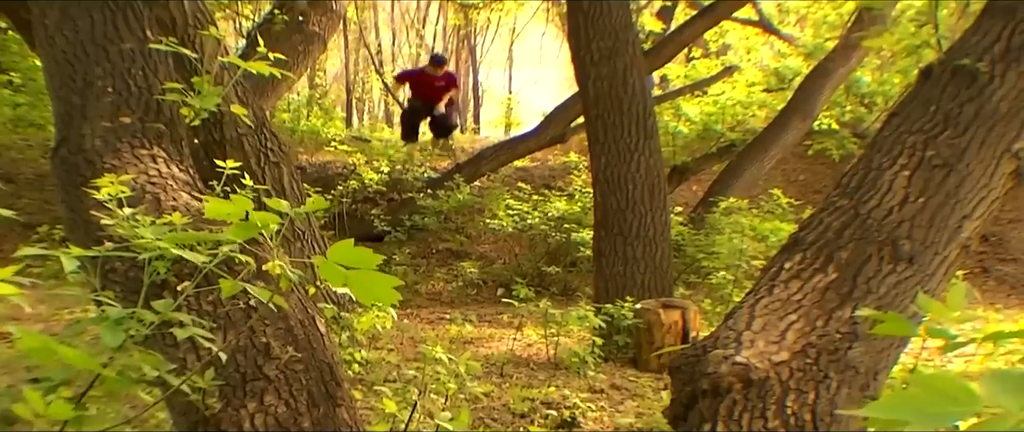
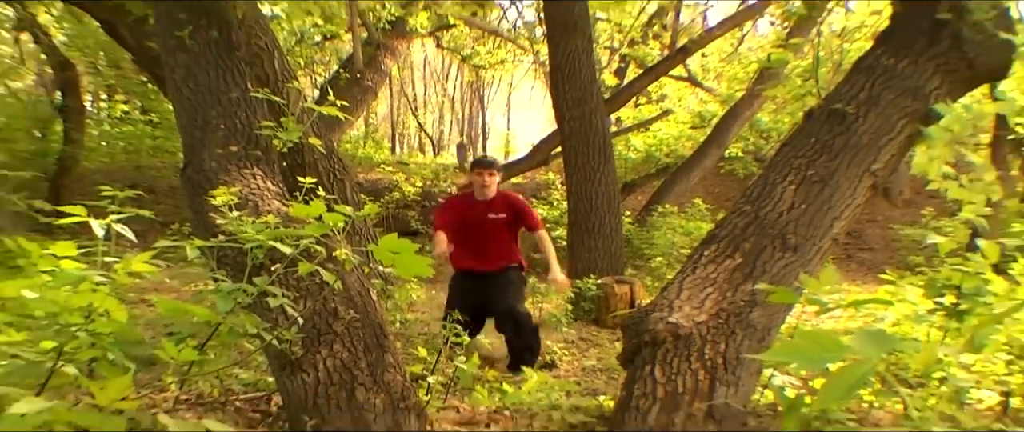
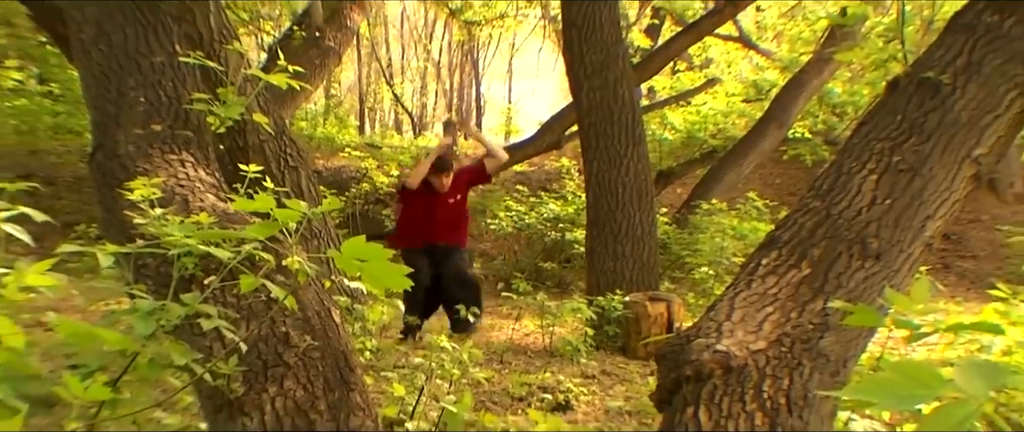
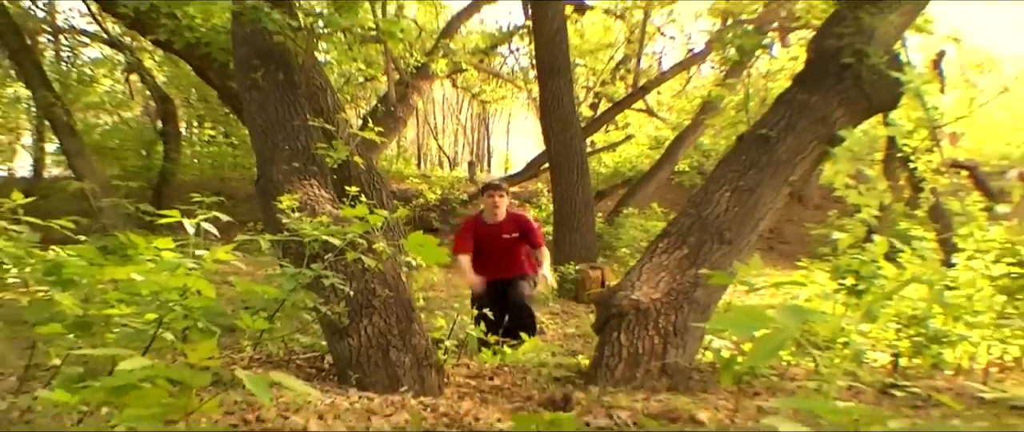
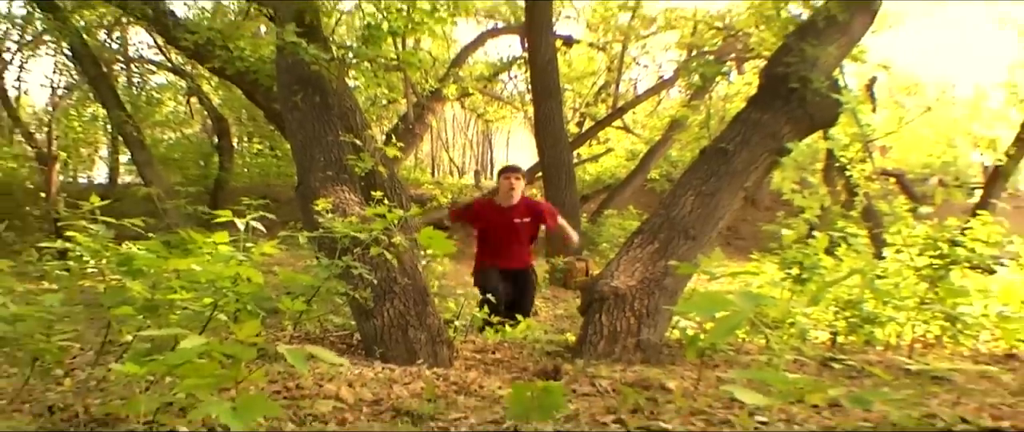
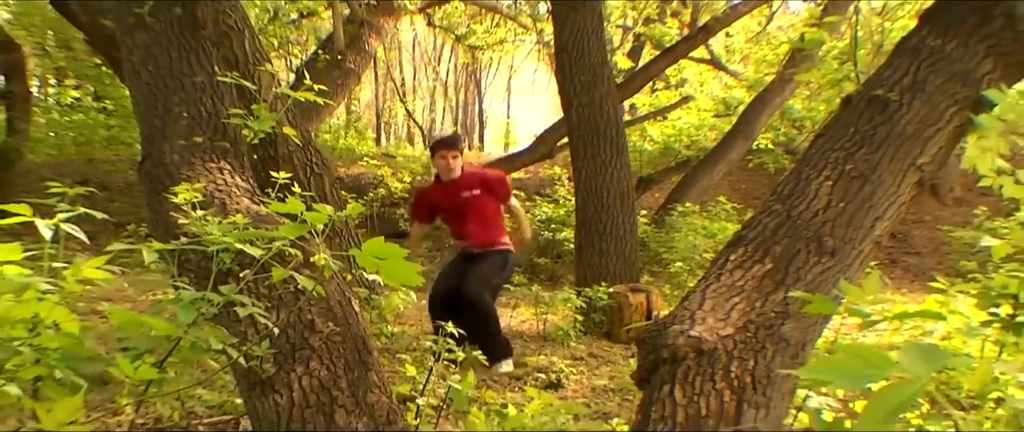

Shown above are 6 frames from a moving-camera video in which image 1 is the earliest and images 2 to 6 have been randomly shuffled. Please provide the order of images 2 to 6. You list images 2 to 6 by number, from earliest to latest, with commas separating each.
3, 6, 2, 4, 5
